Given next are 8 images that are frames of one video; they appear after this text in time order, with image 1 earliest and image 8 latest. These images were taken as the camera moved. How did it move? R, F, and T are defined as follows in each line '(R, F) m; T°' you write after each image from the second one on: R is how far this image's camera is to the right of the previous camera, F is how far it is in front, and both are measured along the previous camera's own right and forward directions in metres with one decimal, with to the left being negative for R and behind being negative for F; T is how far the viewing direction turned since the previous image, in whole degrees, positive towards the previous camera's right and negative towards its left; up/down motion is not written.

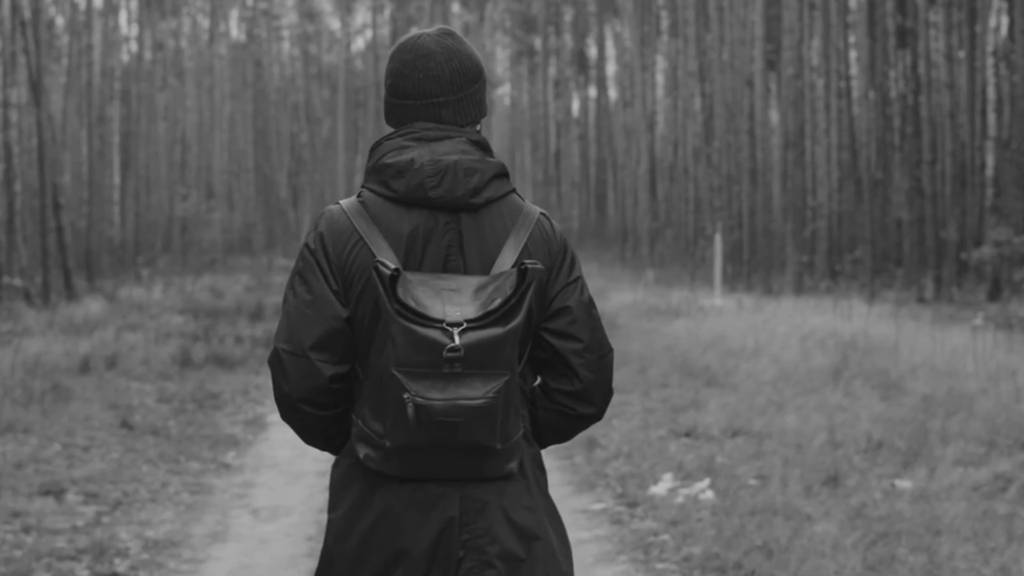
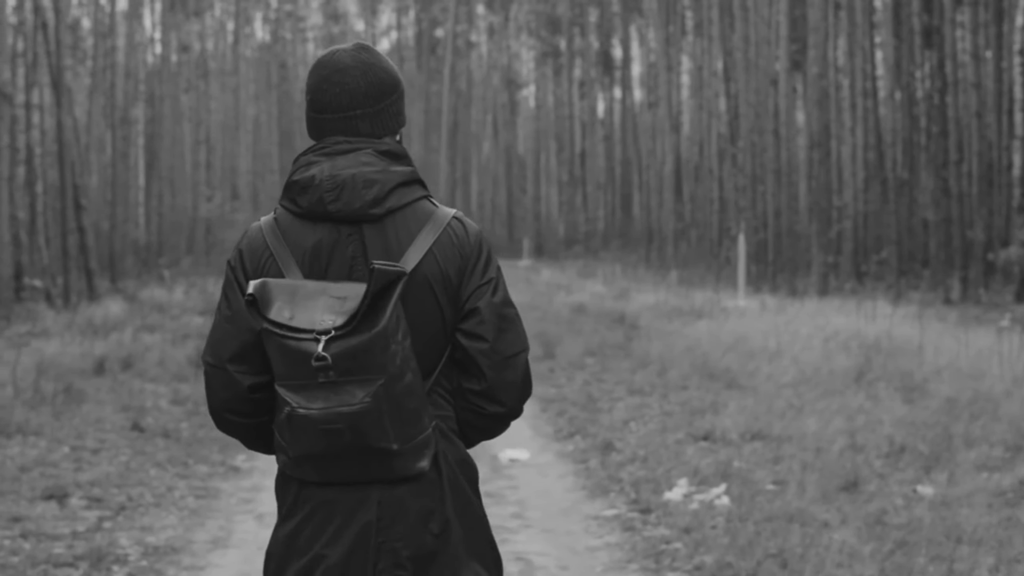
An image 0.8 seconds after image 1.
(+0.1, +0.2) m; -1°
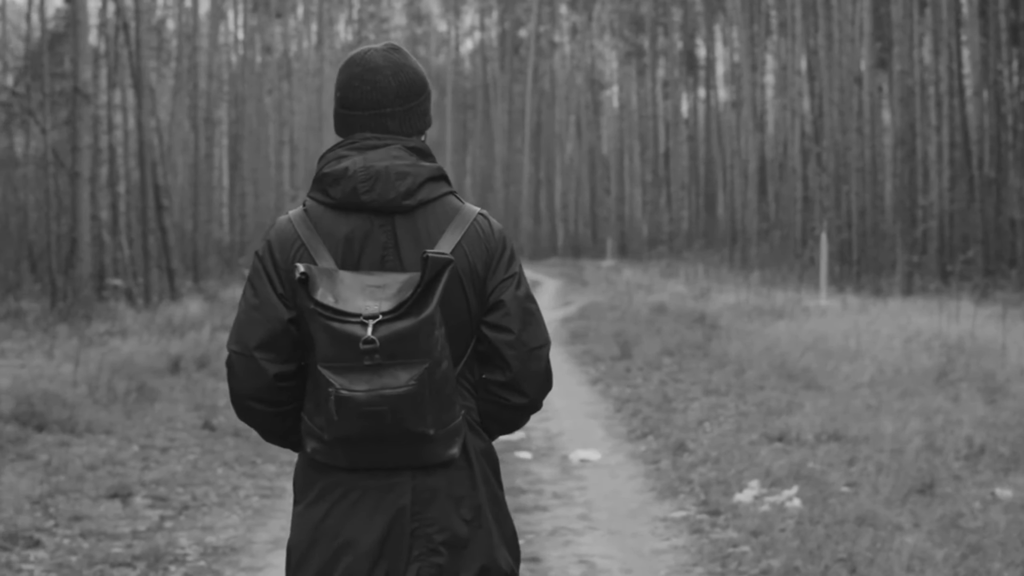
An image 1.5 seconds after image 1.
(+0.1, +0.1) m; -3°
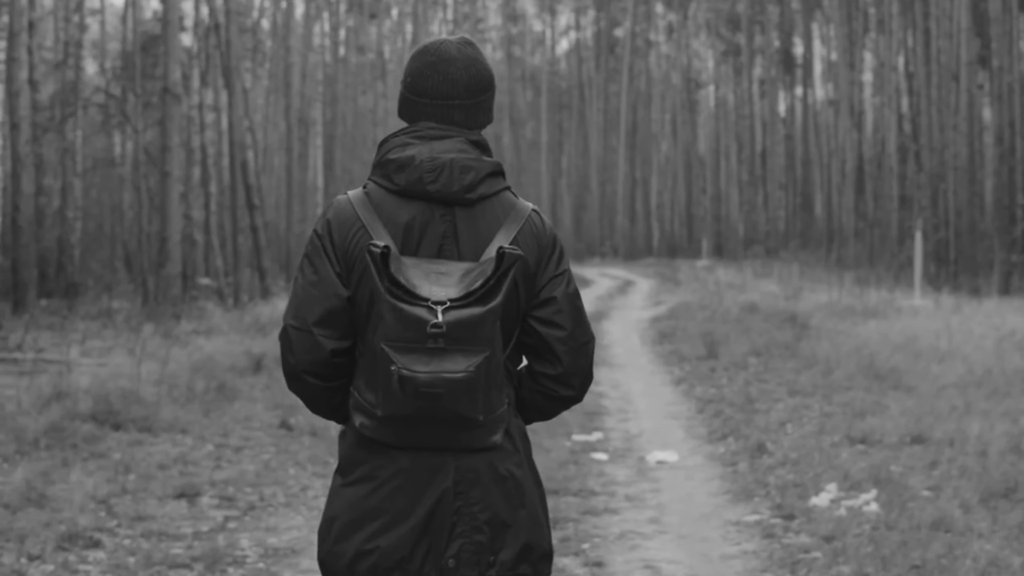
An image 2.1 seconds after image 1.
(+0.1, +0.2) m; -3°
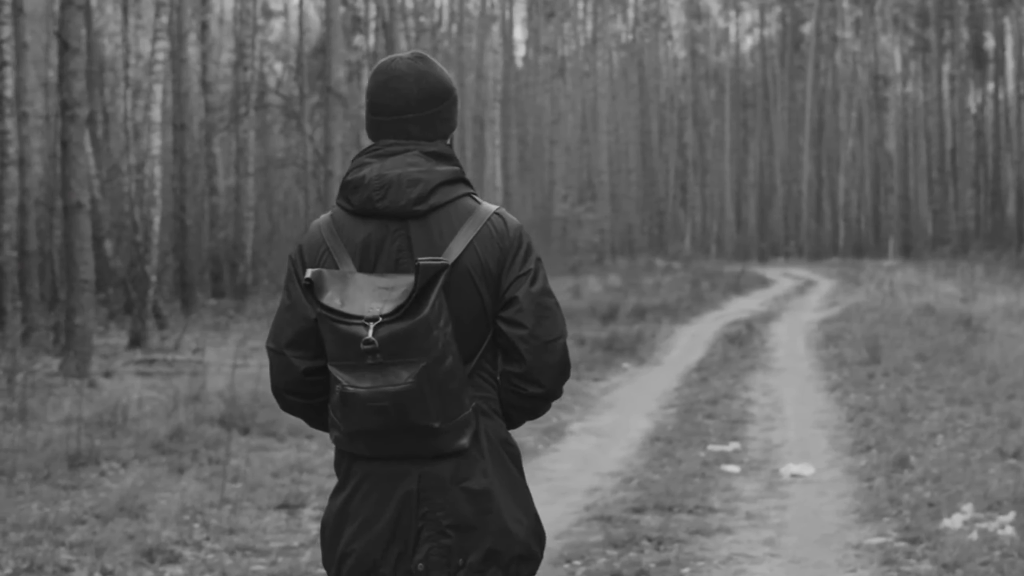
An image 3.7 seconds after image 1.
(+0.3, +0.4) m; -6°
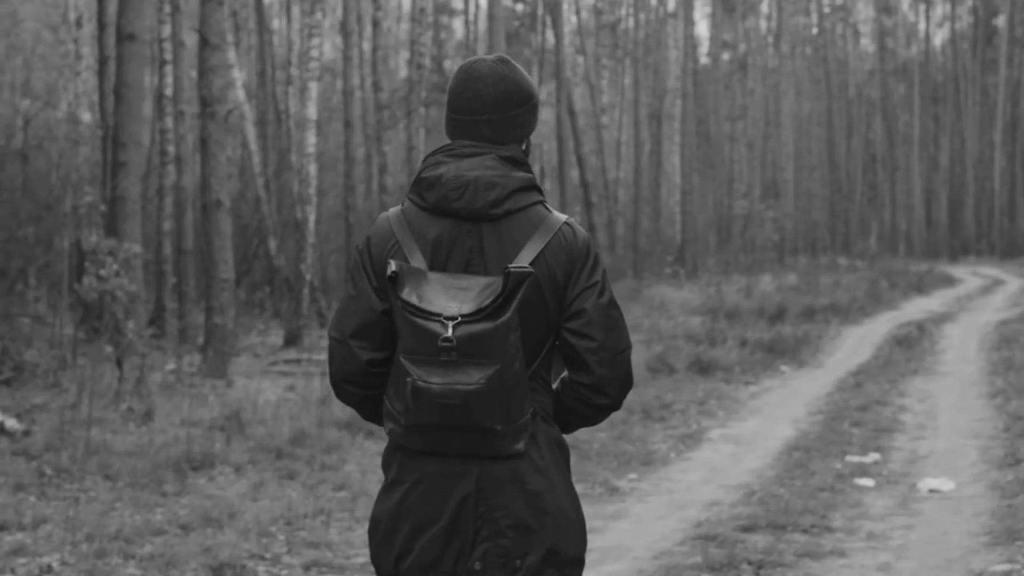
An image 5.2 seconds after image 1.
(+0.3, +0.4) m; -6°
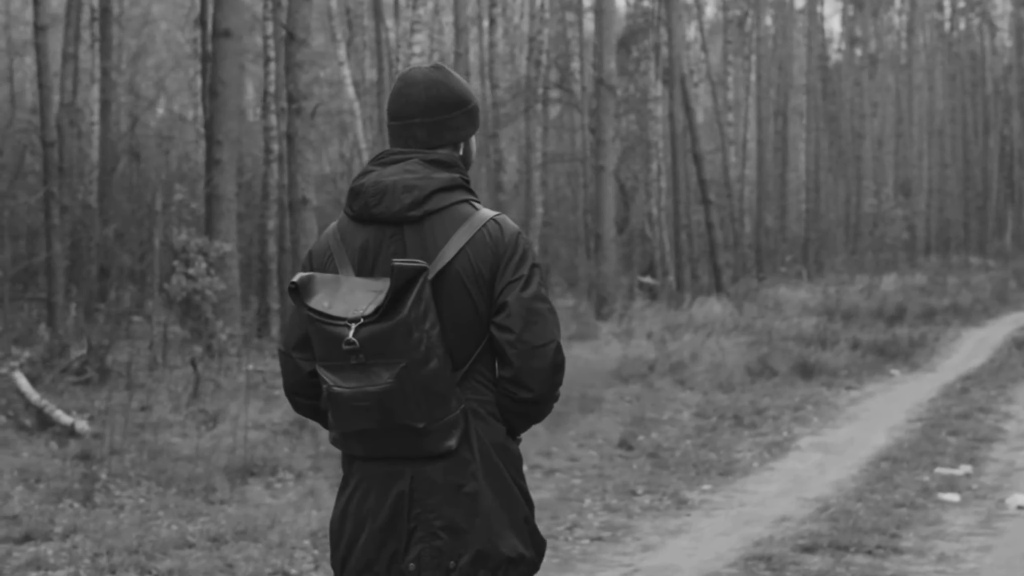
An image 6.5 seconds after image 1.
(+0.3, +0.4) m; -4°
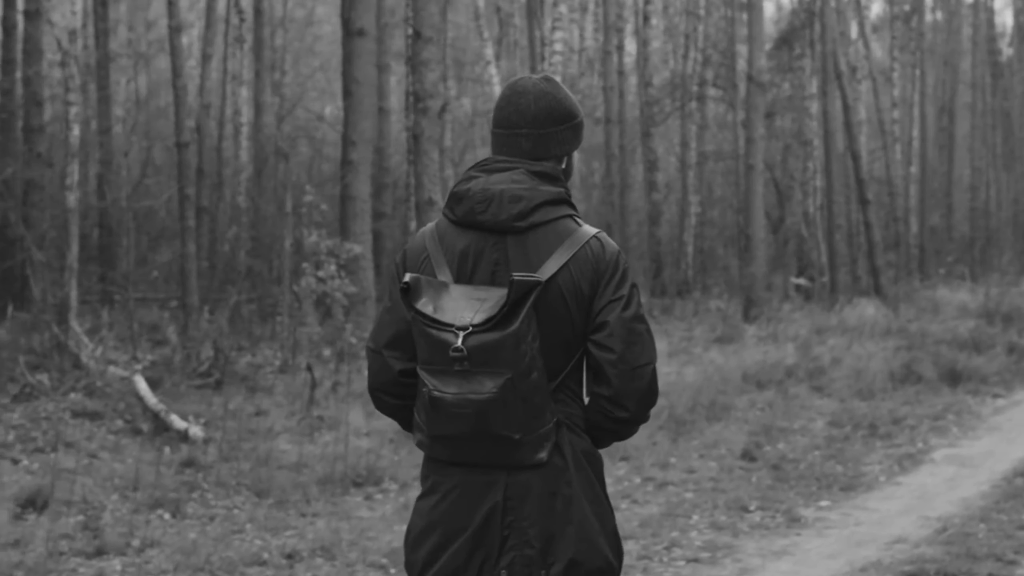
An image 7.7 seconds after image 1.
(+0.2, +0.3) m; -5°
